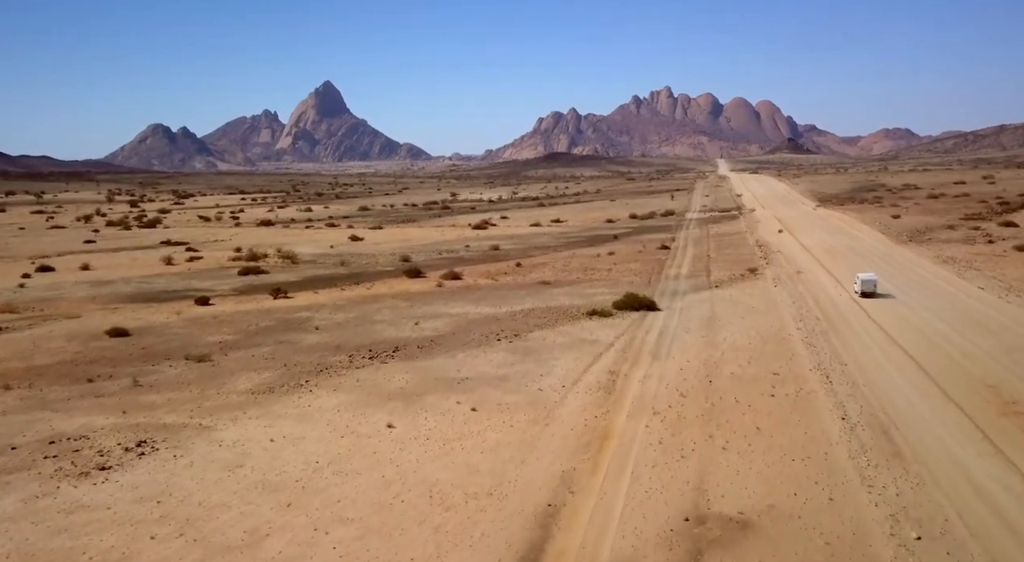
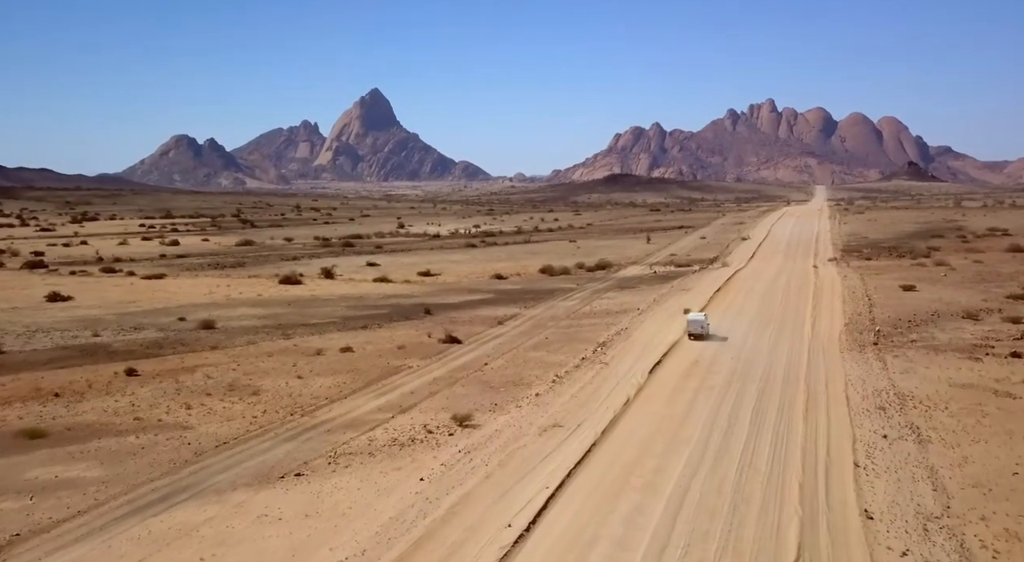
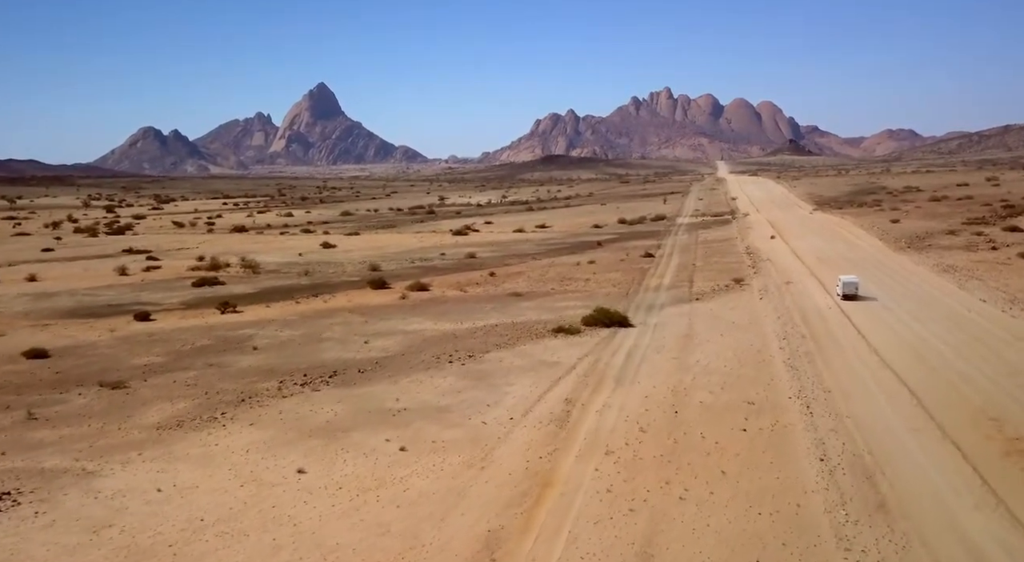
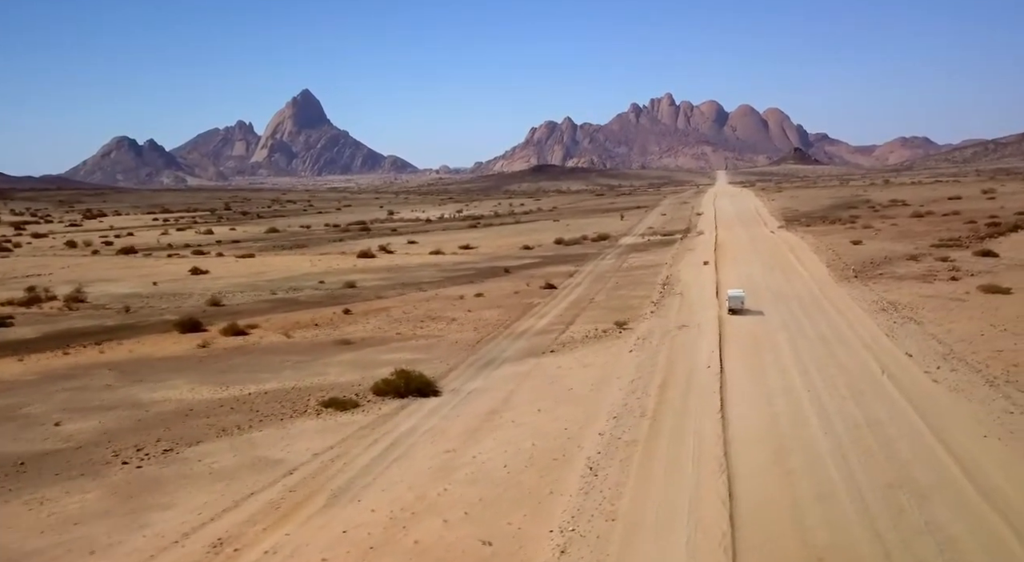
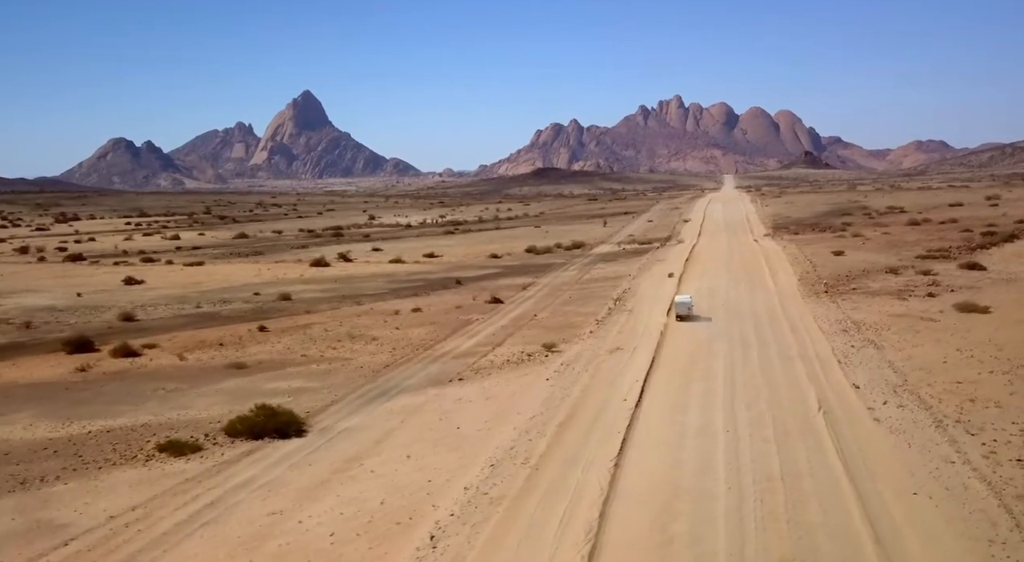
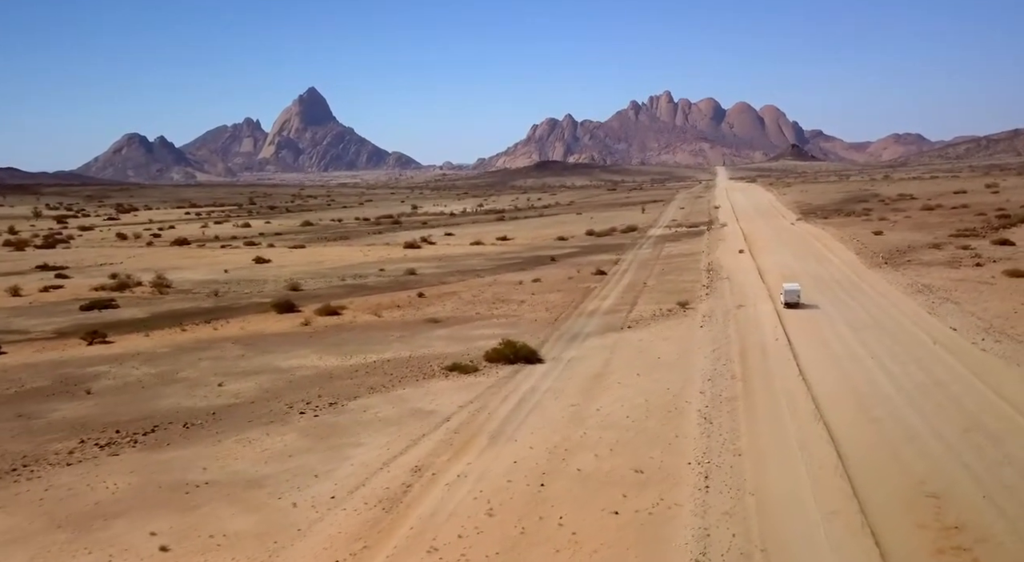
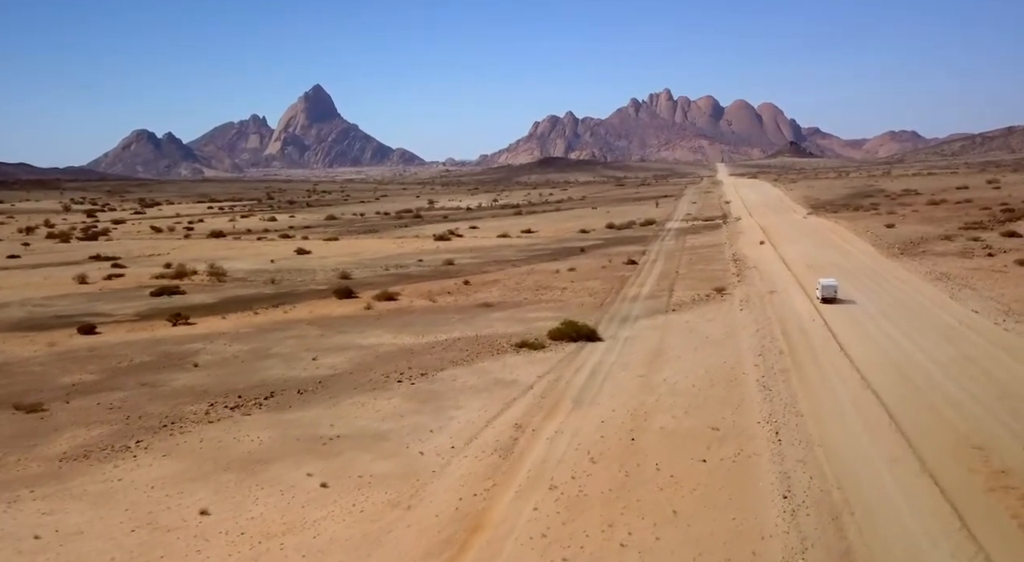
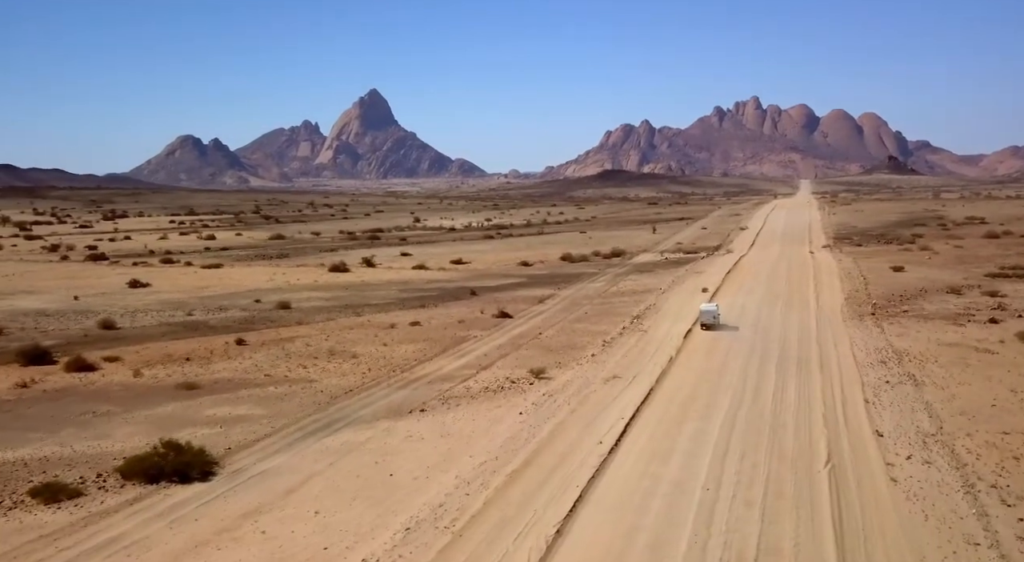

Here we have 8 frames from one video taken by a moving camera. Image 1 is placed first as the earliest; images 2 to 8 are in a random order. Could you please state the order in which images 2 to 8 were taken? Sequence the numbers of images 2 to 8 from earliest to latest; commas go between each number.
3, 7, 6, 4, 5, 8, 2
